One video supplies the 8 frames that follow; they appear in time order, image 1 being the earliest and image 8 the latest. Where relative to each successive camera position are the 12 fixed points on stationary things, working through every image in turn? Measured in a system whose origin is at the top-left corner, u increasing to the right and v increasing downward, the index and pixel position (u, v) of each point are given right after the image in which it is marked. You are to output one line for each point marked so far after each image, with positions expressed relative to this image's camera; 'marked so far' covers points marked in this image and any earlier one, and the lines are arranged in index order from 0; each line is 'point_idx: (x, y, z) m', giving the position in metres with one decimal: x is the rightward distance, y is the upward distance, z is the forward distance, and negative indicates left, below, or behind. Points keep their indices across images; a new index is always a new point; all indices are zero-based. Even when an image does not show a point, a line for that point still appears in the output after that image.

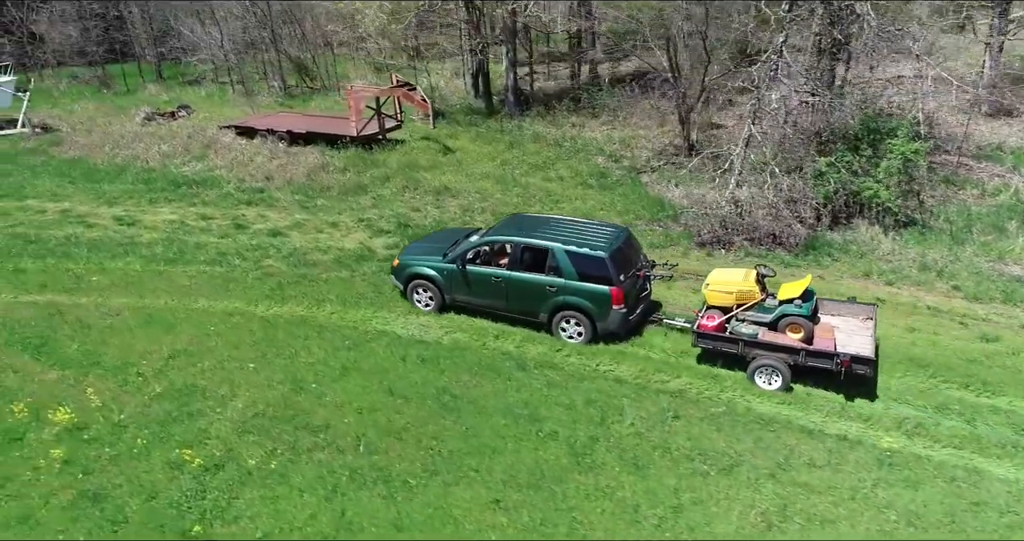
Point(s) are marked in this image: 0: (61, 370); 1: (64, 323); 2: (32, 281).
0: (-6.5, -1.4, +10.5) m
1: (-7.3, -0.9, +11.9) m
2: (-8.9, -0.2, +13.6) m
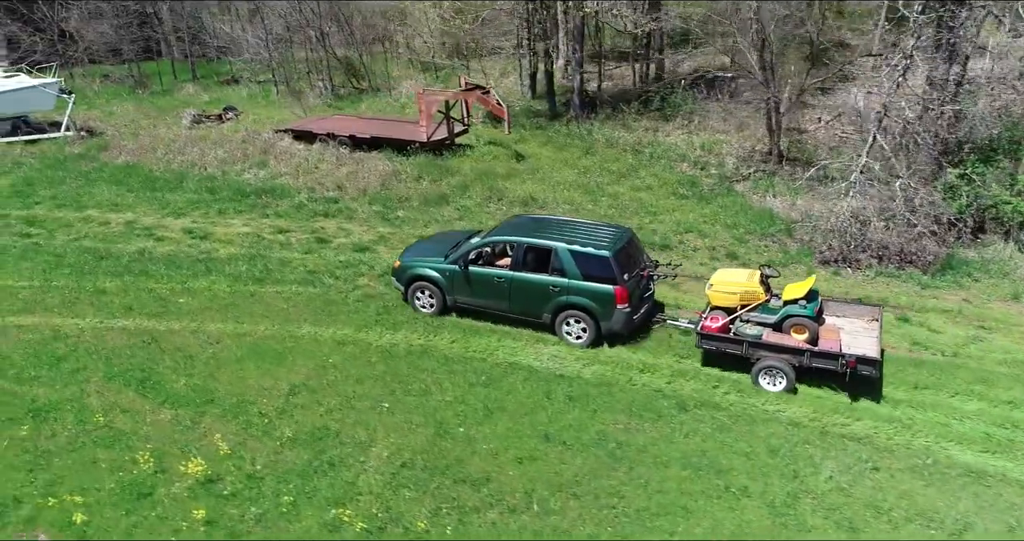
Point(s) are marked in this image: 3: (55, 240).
0: (-4.5, -1.8, +9.6) m
1: (-5.2, -1.2, +10.9) m
2: (-6.9, -0.6, +12.7) m
3: (-10.0, +0.7, +15.9) m
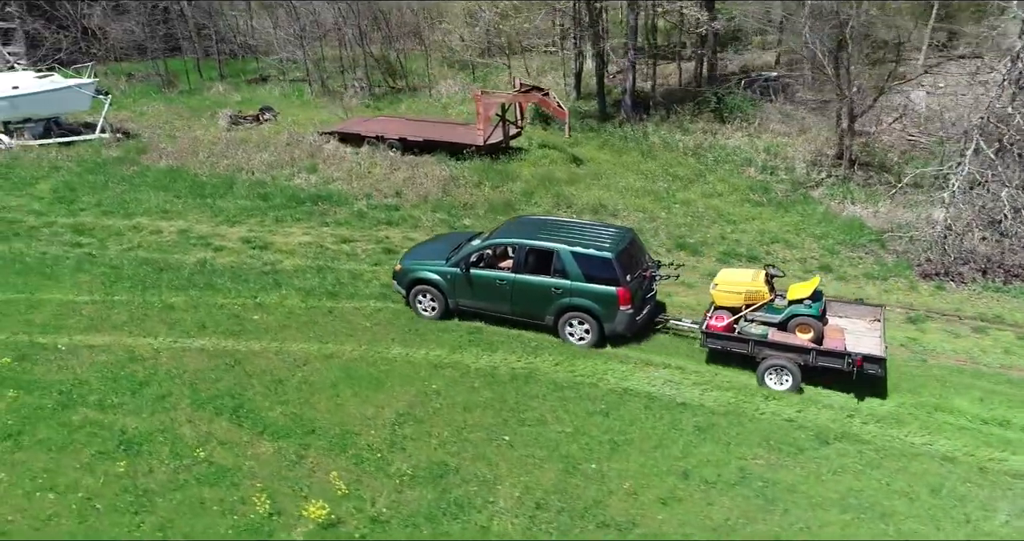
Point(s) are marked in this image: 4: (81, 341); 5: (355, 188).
0: (-2.9, -2.1, +9.0) m
1: (-3.7, -1.5, +10.3) m
2: (-5.4, -0.8, +12.0) m
3: (-8.5, +0.4, +15.3) m
4: (-6.8, -1.1, +11.5) m
5: (-3.8, +2.0, +17.6) m
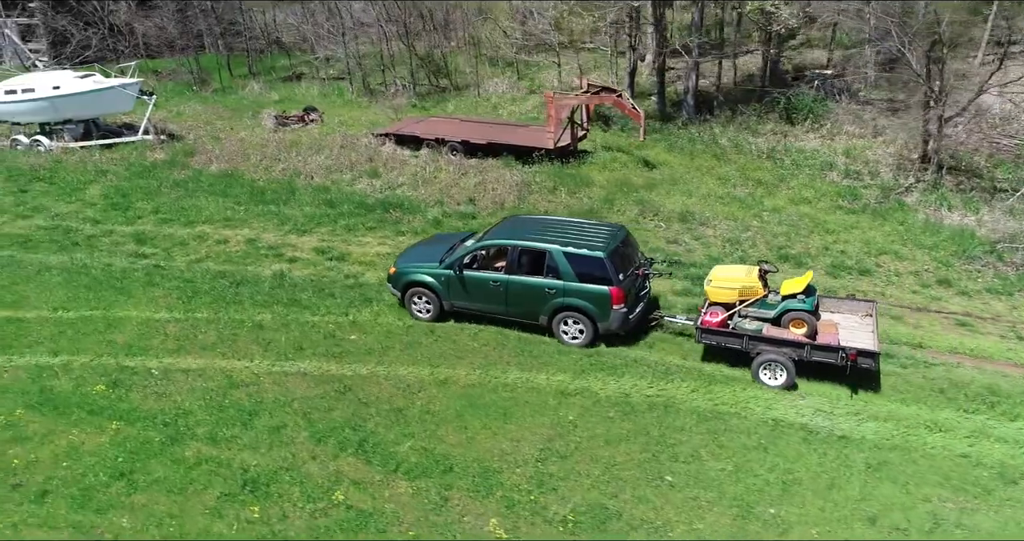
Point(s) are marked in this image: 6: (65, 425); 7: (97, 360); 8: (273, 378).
0: (-1.1, -2.4, +8.3) m
1: (-1.9, -1.8, +9.6) m
2: (-3.6, -1.1, +11.3) m
3: (-6.7, +0.2, +14.6) m
4: (-5.0, -1.4, +10.8) m
5: (-2.1, +1.8, +16.9) m
6: (-5.8, -2.0, +9.4) m
7: (-6.3, -1.4, +11.0) m
8: (-3.4, -1.5, +10.3) m
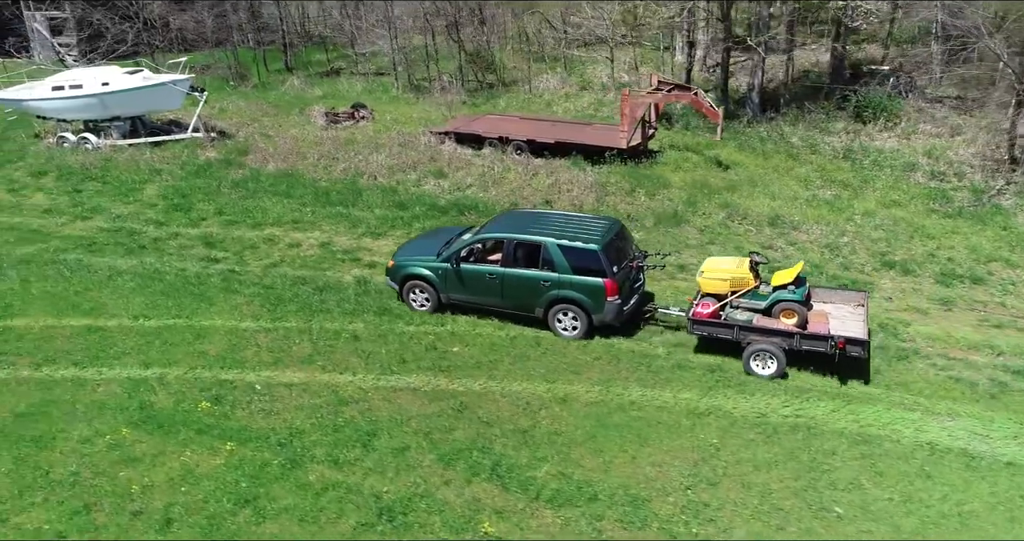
0: (+0.5, -2.6, +7.8) m
1: (-0.3, -1.9, +9.1) m
2: (-1.9, -1.2, +10.8) m
3: (-5.1, +0.1, +14.1) m
4: (-3.4, -1.5, +10.3) m
5: (-0.4, +1.7, +16.4) m
6: (-4.1, -2.1, +8.9) m
7: (-4.6, -1.5, +10.5) m
8: (-1.8, -1.7, +9.8) m
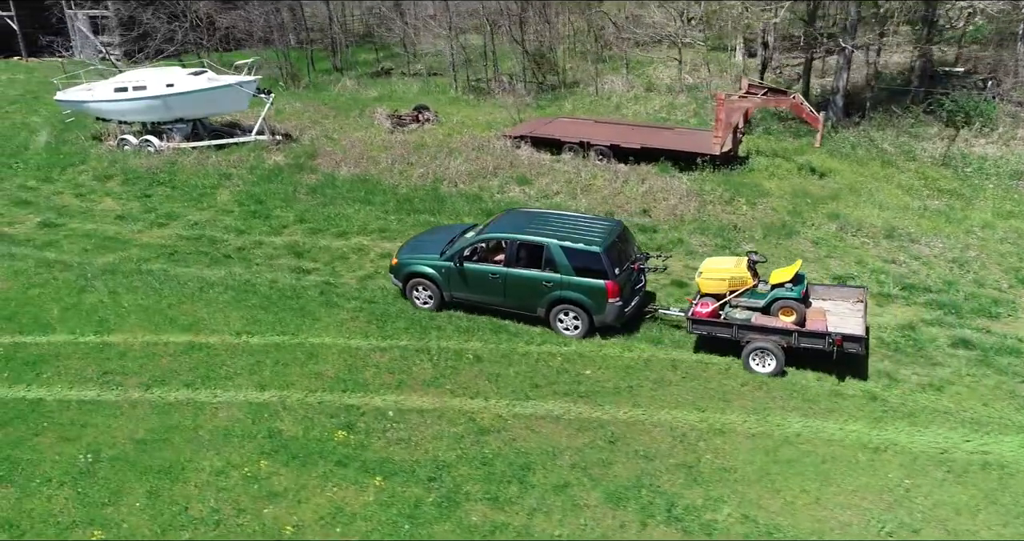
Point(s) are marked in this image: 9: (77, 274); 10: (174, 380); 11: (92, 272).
0: (+2.4, -2.8, +7.1) m
1: (+1.6, -2.2, +8.5) m
2: (0.0, -1.5, +10.2) m
3: (-3.1, -0.1, +13.5) m
4: (-1.5, -1.8, +9.7) m
5: (+1.6, +1.5, +15.7) m
6: (-2.3, -2.4, +8.3) m
7: (-2.7, -1.7, +9.9) m
8: (+0.1, -1.9, +9.2) m
9: (-8.3, -0.1, +13.9) m
10: (-4.8, -1.6, +10.4) m
11: (-8.0, 0.0, +13.9) m
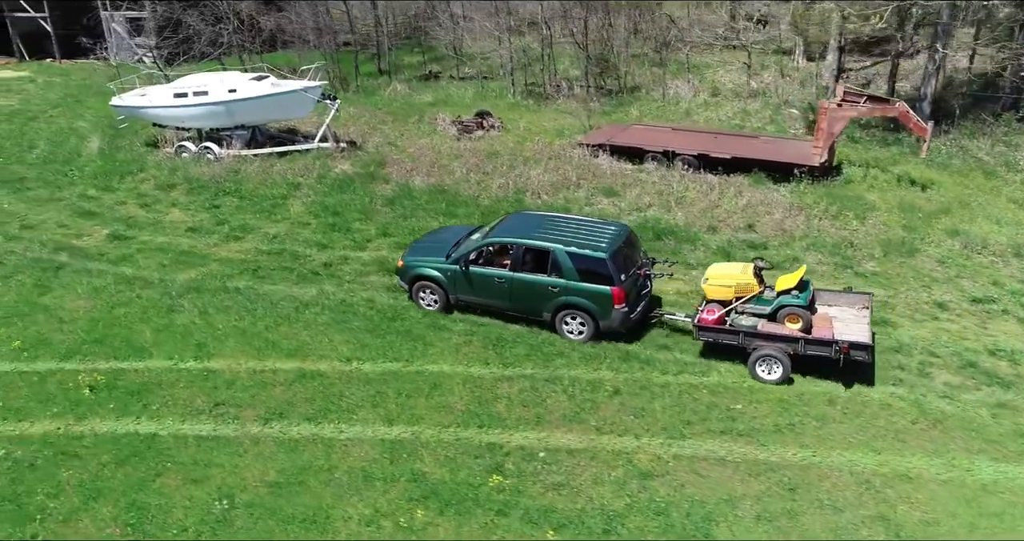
0: (+4.2, -3.2, +6.4) m
1: (+3.5, -2.6, +7.8) m
2: (+1.9, -1.8, +9.5) m
3: (-1.2, -0.5, +12.8) m
4: (+0.4, -2.1, +9.0) m
5: (+3.5, +1.1, +15.0) m
6: (-0.4, -2.7, +7.6) m
7: (-0.8, -2.1, +9.2) m
8: (+2.0, -2.3, +8.5) m
9: (-6.4, -0.4, +13.2) m
10: (-2.9, -1.9, +9.7) m
11: (-6.1, -0.3, +13.2) m
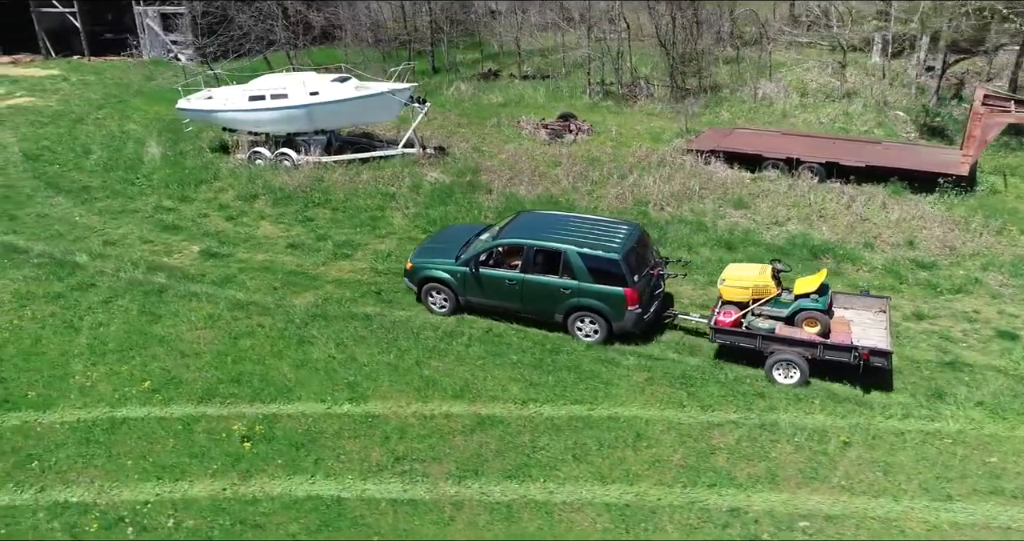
0: (+6.9, -3.6, +5.4) m
1: (+6.1, -3.0, +6.7) m
2: (+4.5, -2.2, +8.4) m
3: (+1.4, -0.9, +11.7) m
4: (+3.1, -2.5, +7.8) m
5: (+6.1, +0.7, +13.9) m
6: (+2.3, -3.2, +6.5) m
7: (+1.8, -2.5, +8.1) m
8: (+4.7, -2.7, +7.4) m
9: (-3.8, -0.8, +12.0) m
10: (-0.3, -2.3, +8.5) m
11: (-3.5, -0.8, +12.0) m
